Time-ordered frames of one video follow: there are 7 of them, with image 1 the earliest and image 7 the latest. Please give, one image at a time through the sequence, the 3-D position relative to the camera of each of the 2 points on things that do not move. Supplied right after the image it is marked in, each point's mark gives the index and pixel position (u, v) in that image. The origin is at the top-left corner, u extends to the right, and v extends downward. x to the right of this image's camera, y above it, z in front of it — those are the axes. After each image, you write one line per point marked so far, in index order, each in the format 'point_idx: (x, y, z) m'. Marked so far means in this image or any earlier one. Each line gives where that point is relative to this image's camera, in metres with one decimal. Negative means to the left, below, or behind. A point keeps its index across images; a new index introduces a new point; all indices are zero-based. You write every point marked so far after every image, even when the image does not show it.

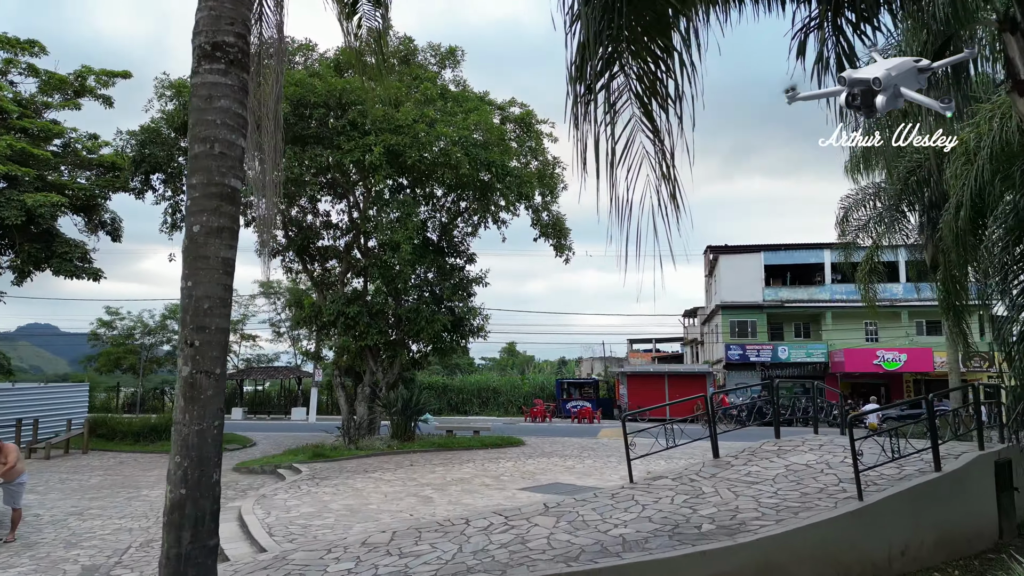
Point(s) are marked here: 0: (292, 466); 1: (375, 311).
0: (-4.0, -3.3, +13.3) m
1: (-3.7, -0.6, +19.6) m
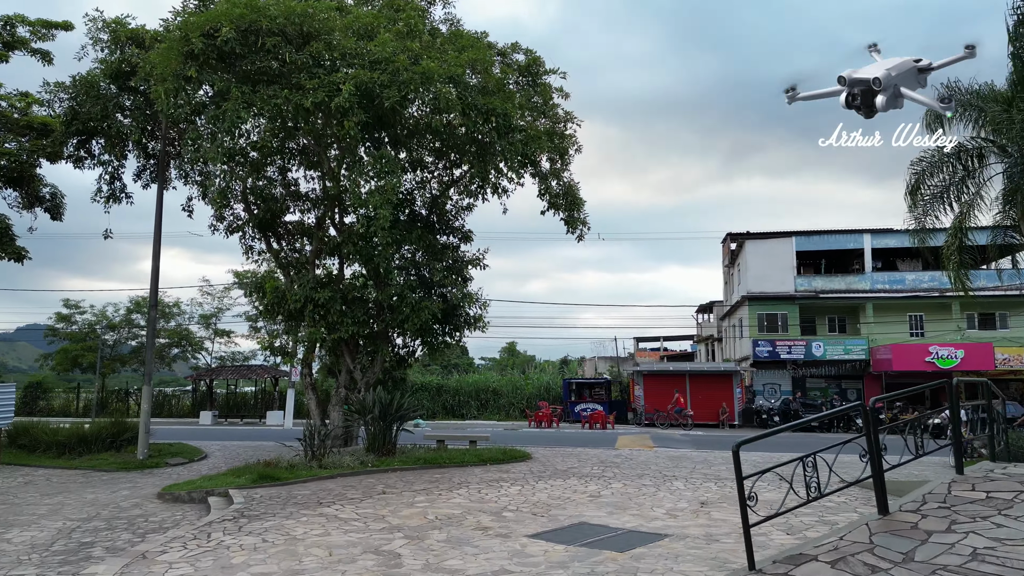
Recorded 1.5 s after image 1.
0: (-4.0, -2.9, +10.1) m
1: (-3.7, -0.2, +16.4) m
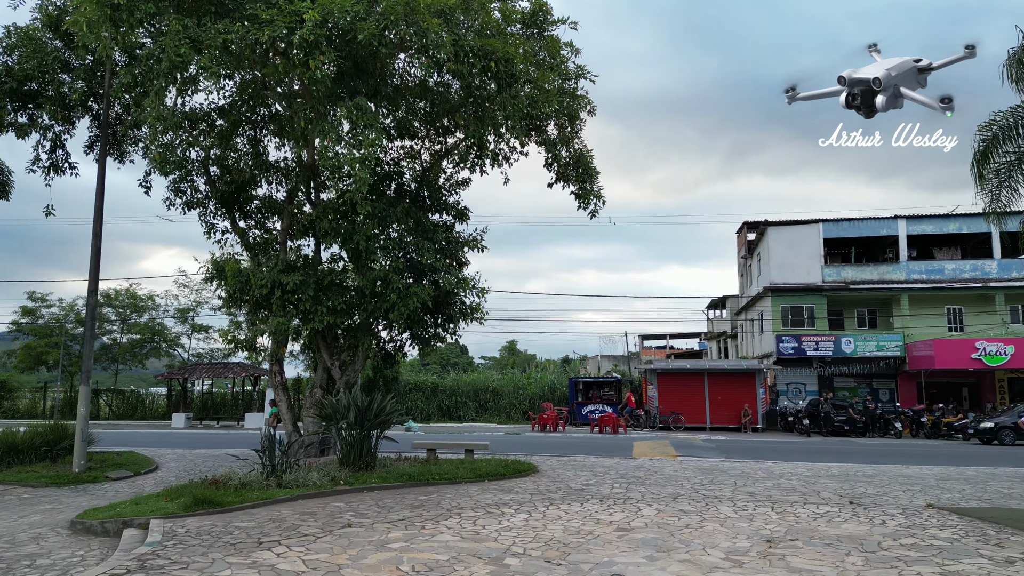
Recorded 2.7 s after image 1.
0: (-3.9, -2.6, +7.8) m
1: (-3.6, +0.1, +14.1) m
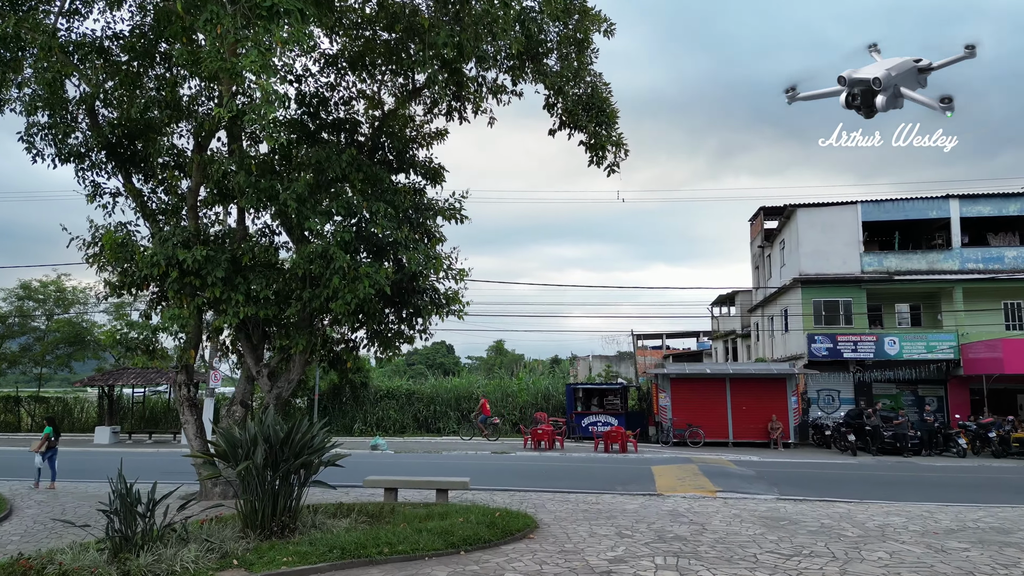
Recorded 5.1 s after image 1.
0: (-4.0, -2.3, +4.0) m
1: (-3.8, +0.4, +10.3) m
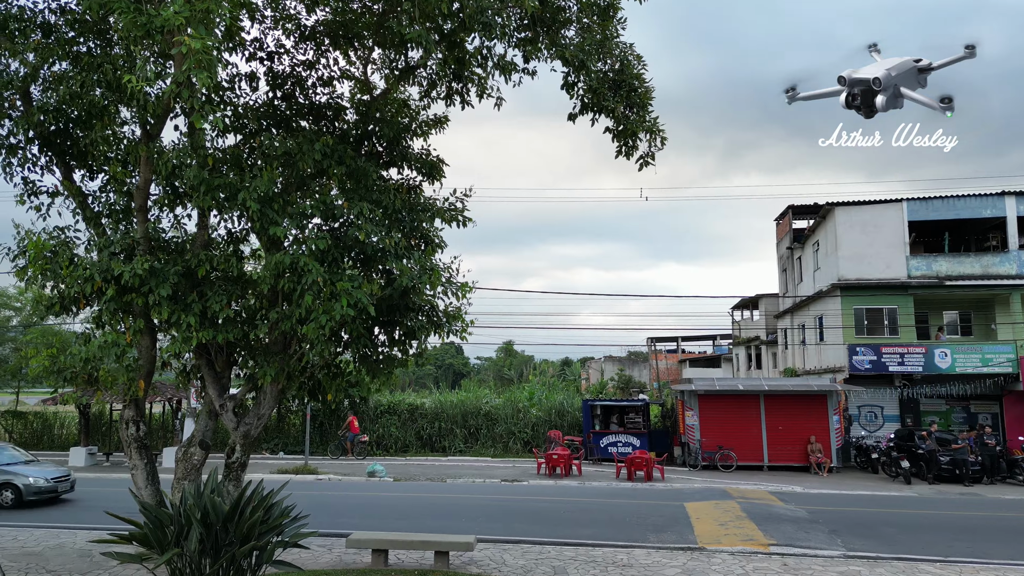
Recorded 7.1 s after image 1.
0: (-3.9, -2.5, +2.2) m
1: (-3.6, +0.2, +8.5) m
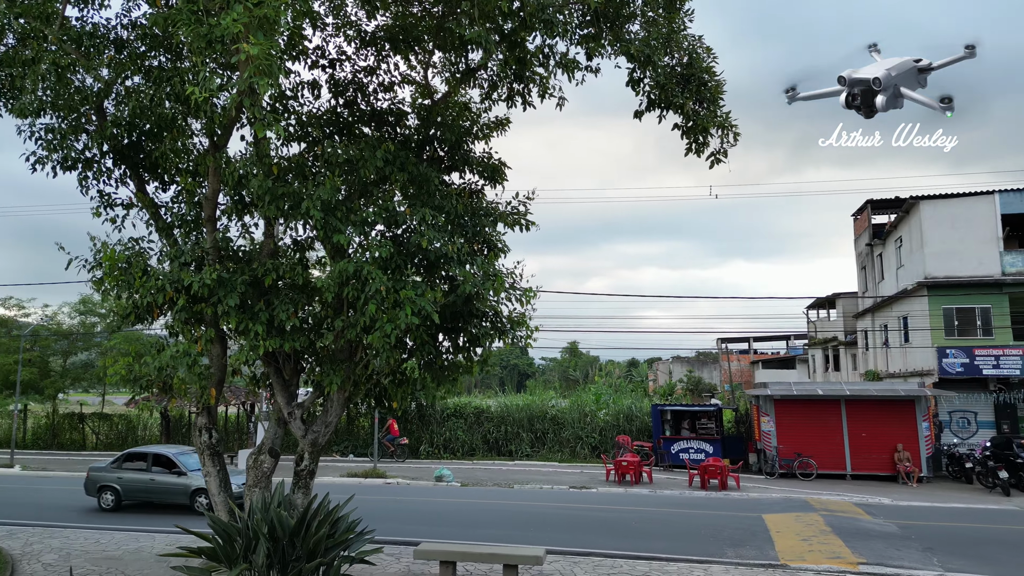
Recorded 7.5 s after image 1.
0: (-3.6, -2.6, +2.3) m
1: (-2.8, +0.1, +8.6) m
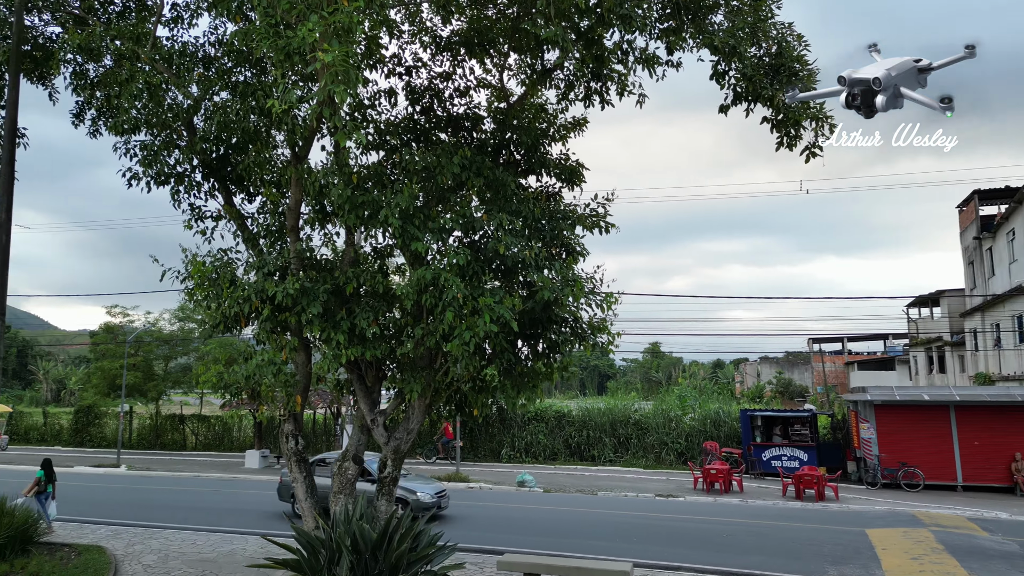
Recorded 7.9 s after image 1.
0: (-3.3, -2.7, +2.4) m
1: (-1.9, 0.0, +8.6) m
